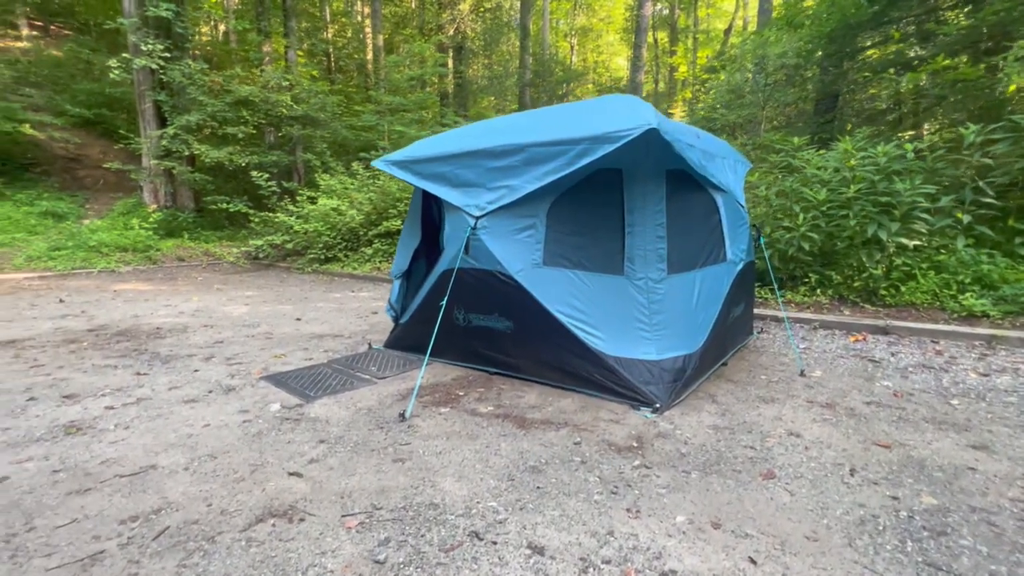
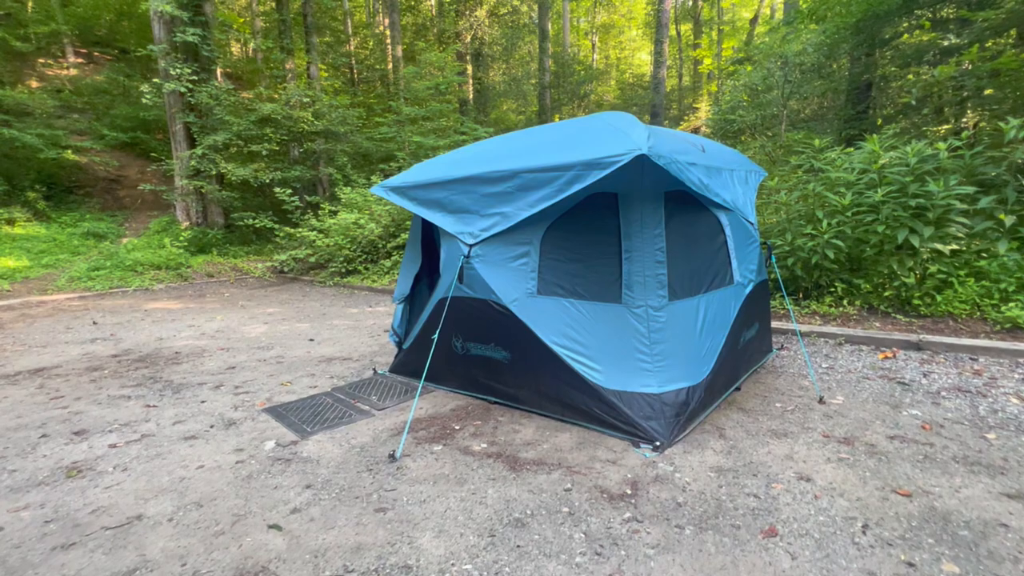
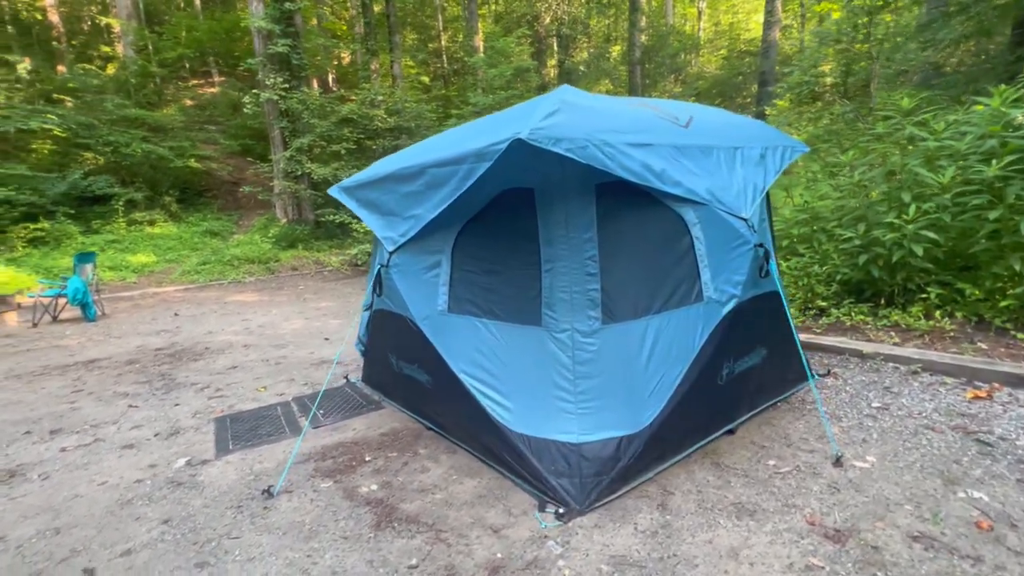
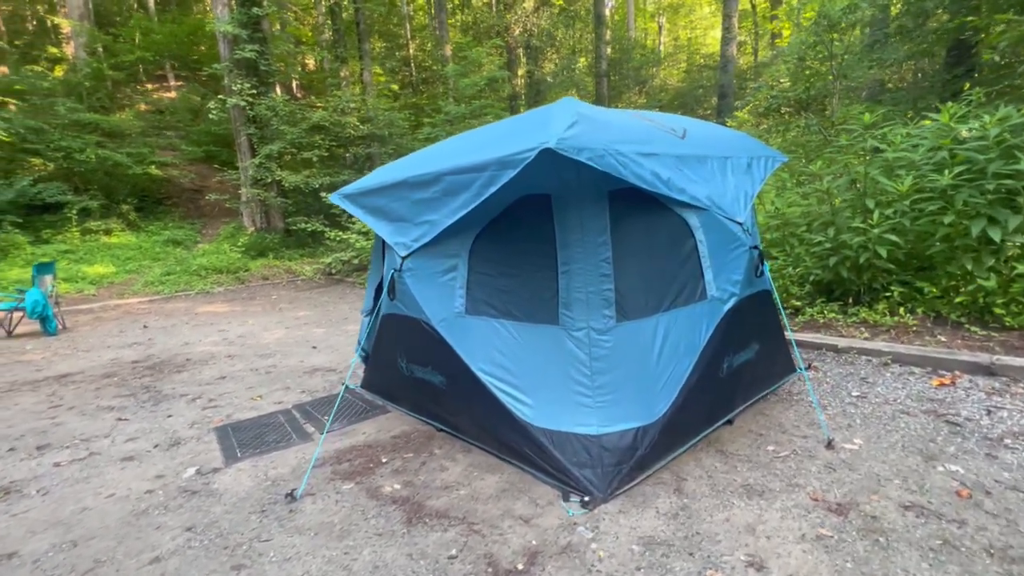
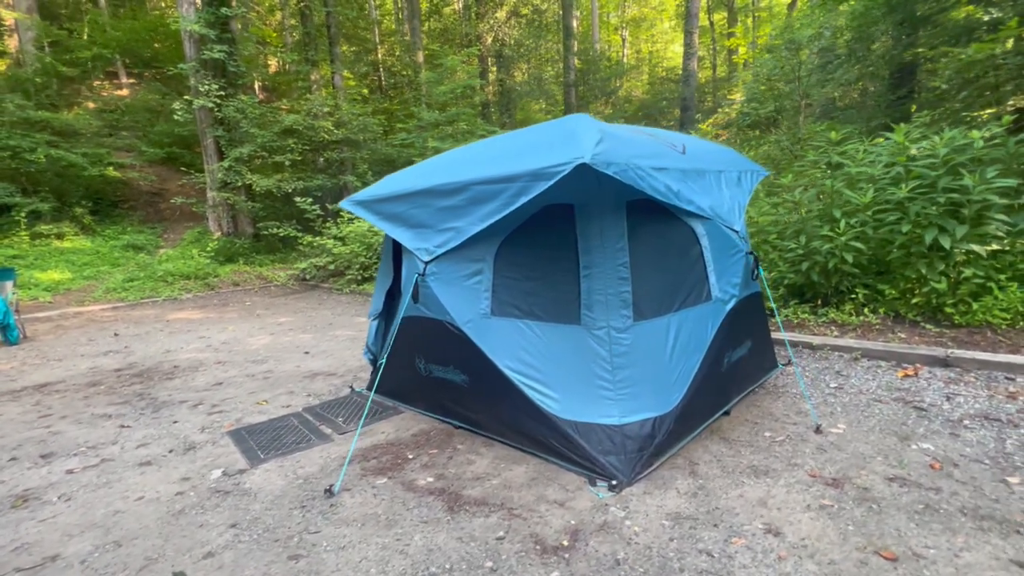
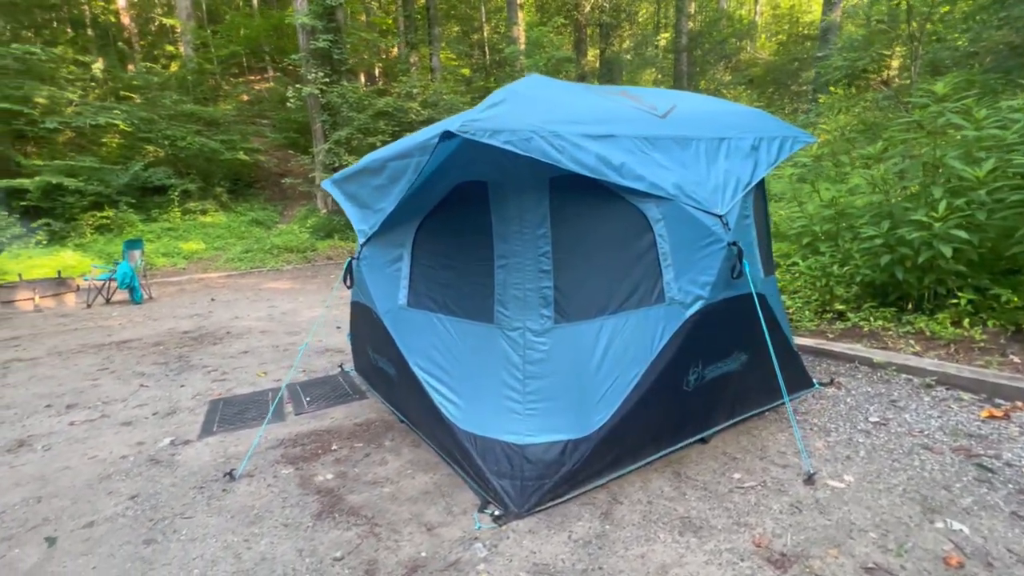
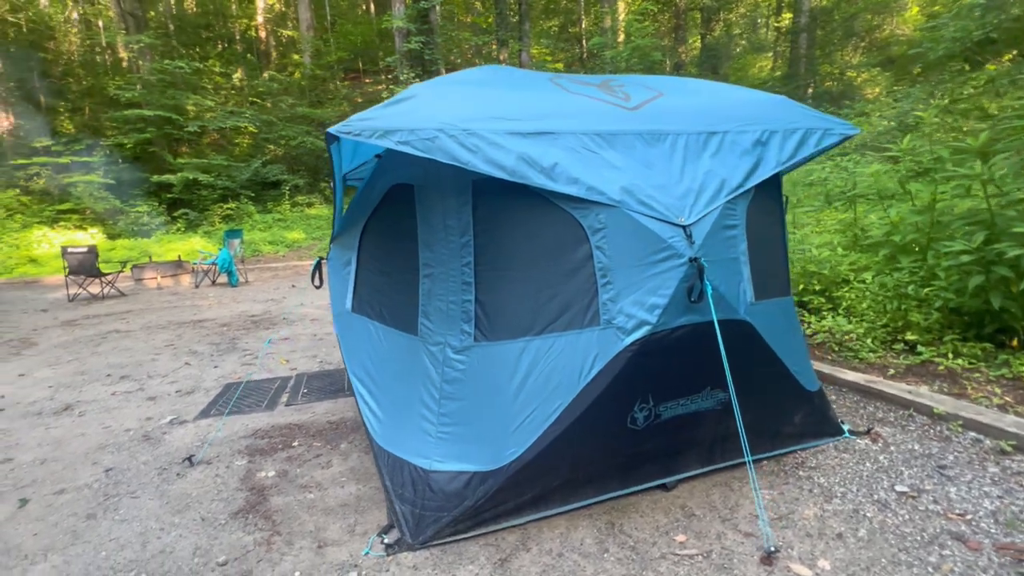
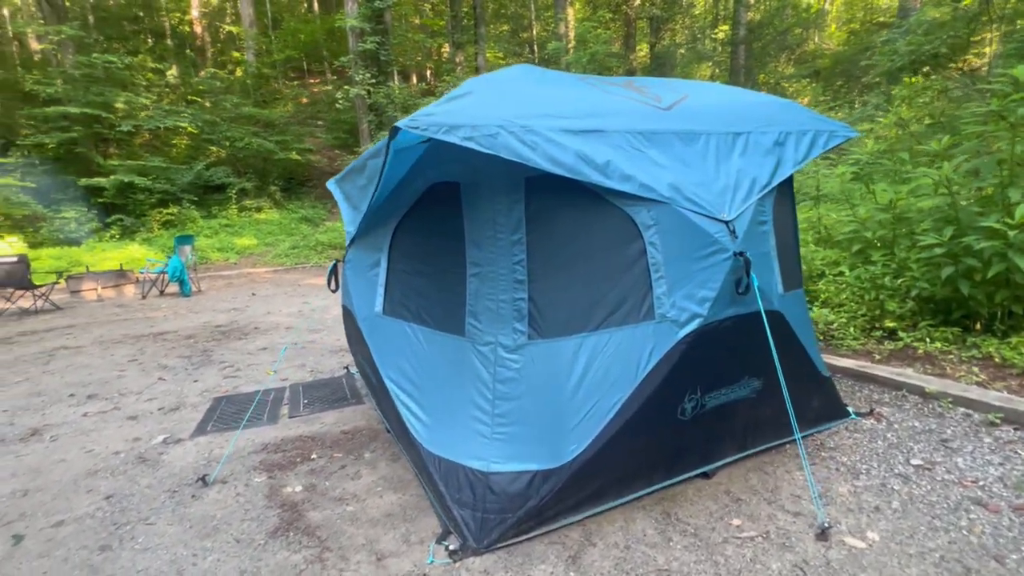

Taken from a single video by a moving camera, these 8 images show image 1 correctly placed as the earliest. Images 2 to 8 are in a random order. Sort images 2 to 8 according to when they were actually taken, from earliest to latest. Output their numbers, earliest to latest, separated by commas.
2, 5, 4, 3, 6, 8, 7
